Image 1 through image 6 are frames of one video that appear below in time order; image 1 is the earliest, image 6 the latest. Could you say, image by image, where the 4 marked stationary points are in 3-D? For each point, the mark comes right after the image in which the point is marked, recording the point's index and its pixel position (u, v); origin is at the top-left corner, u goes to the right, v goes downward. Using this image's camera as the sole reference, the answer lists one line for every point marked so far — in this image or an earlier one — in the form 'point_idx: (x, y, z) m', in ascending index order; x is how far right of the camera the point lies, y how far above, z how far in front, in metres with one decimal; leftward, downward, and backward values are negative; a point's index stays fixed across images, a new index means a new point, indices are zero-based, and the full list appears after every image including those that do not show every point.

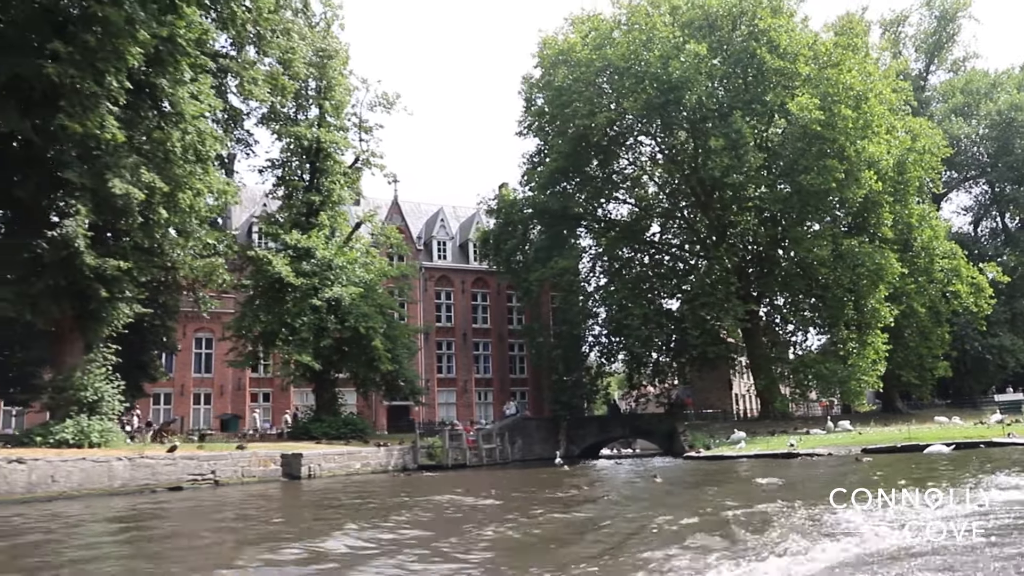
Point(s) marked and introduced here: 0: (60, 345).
0: (-9.1, -1.2, +18.4) m
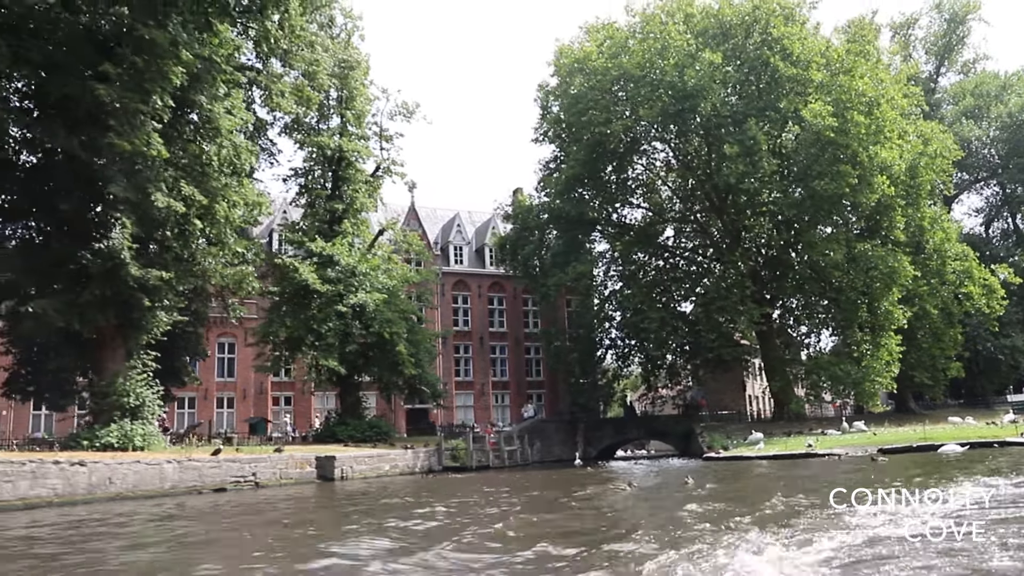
0: (-8.5, -1.4, +19.1) m
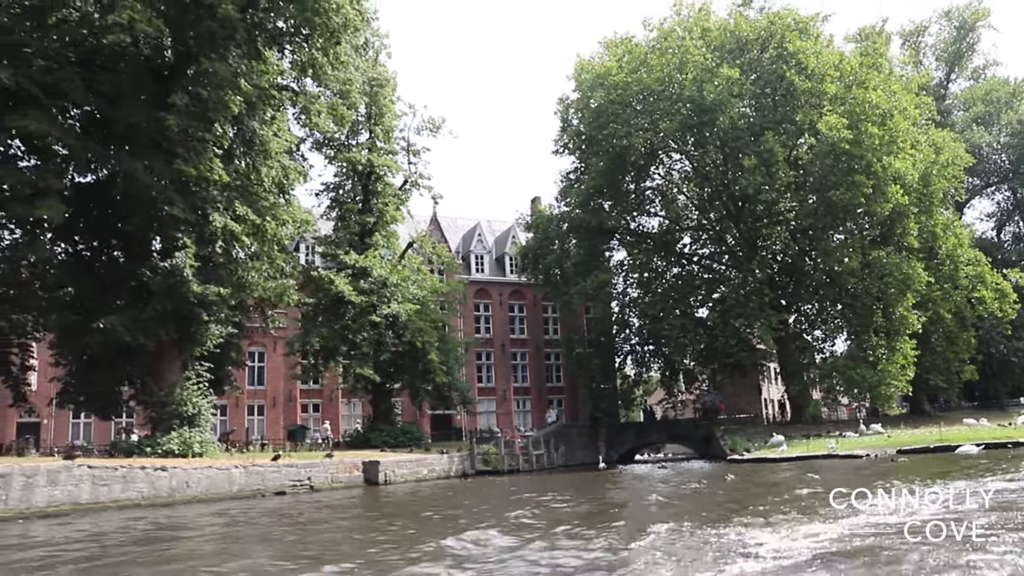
0: (-7.8, -1.7, +20.2) m
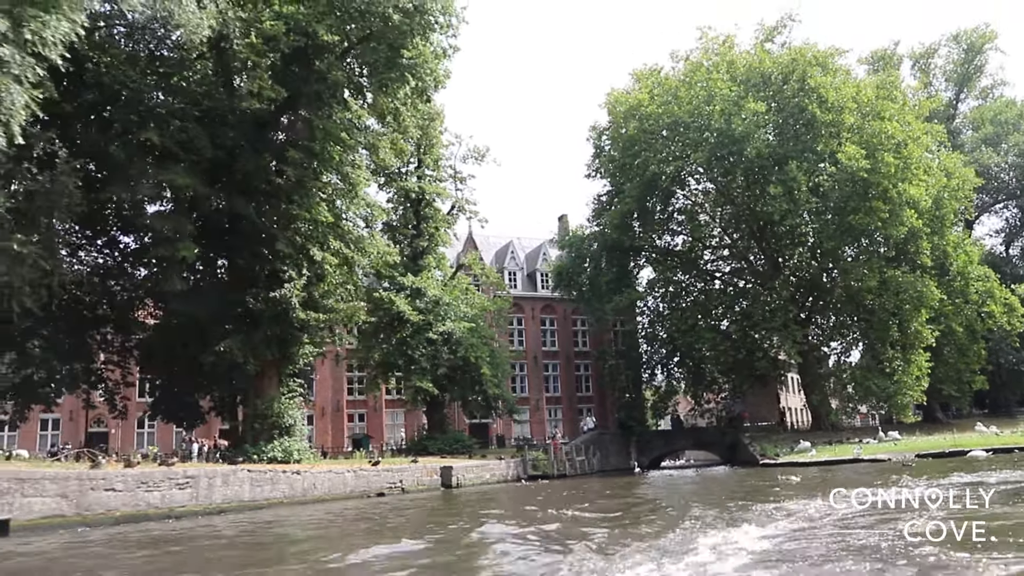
0: (-6.3, -2.3, +22.8) m
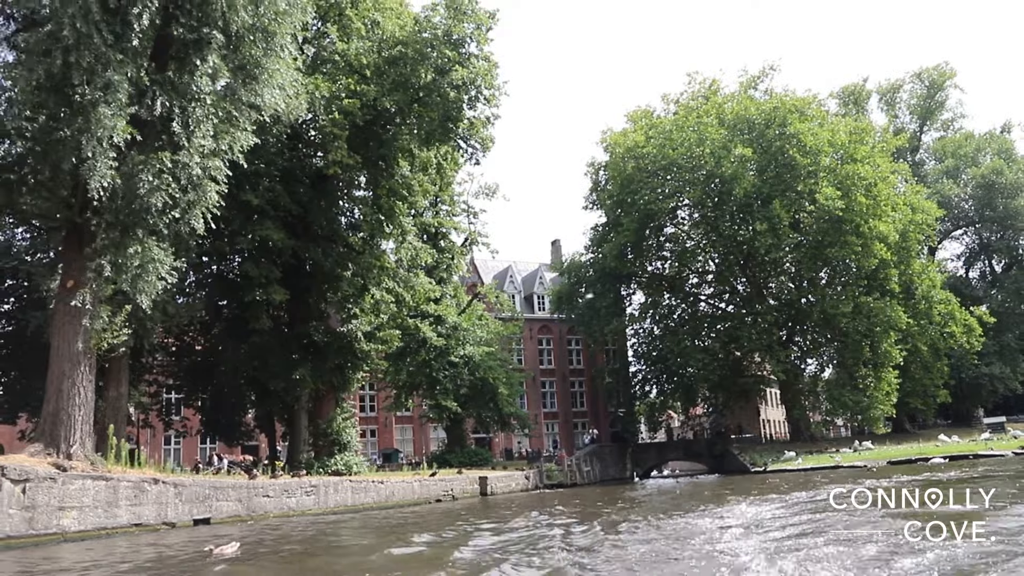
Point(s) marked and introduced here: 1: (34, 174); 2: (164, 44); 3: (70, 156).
0: (-5.4, -3.3, +25.9) m
1: (-6.4, +1.5, +12.3) m
2: (-5.2, +3.7, +13.5) m
3: (-5.7, +1.7, +11.8) m
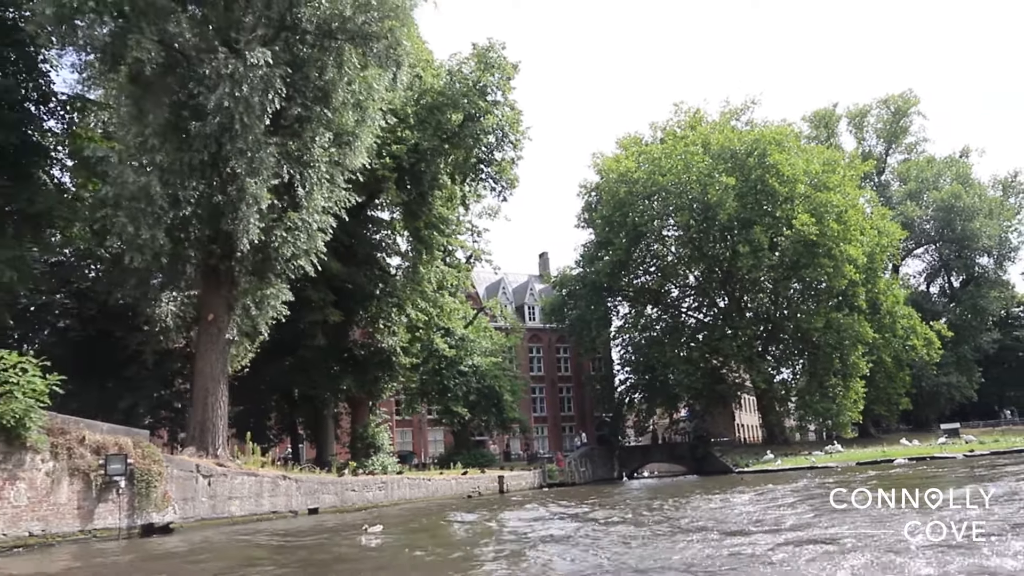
0: (-4.9, -3.9, +29.0) m
1: (-5.3, +1.0, +15.2) m
2: (-4.2, +3.1, +16.5) m
3: (-4.6, +1.1, +14.9) m
